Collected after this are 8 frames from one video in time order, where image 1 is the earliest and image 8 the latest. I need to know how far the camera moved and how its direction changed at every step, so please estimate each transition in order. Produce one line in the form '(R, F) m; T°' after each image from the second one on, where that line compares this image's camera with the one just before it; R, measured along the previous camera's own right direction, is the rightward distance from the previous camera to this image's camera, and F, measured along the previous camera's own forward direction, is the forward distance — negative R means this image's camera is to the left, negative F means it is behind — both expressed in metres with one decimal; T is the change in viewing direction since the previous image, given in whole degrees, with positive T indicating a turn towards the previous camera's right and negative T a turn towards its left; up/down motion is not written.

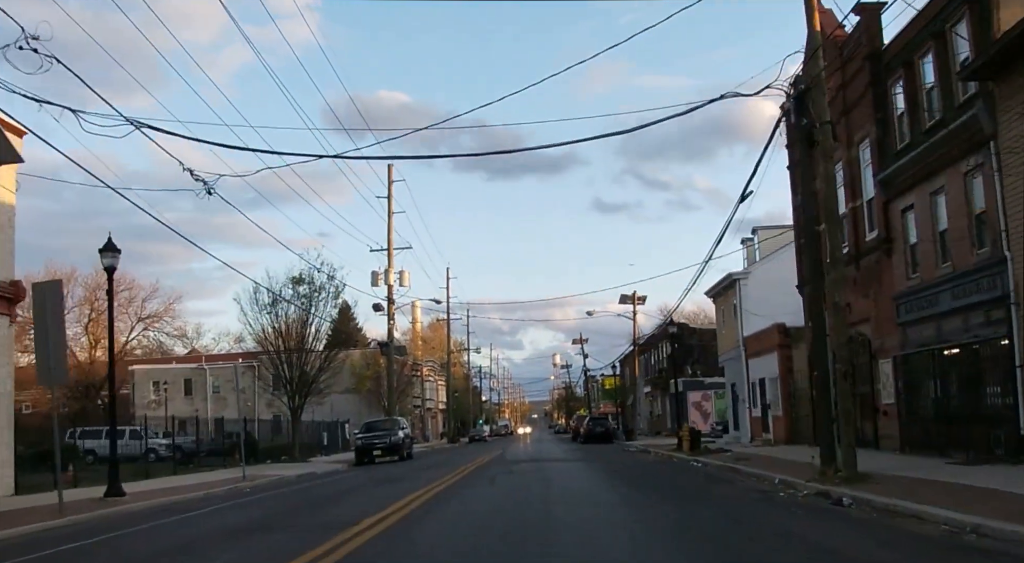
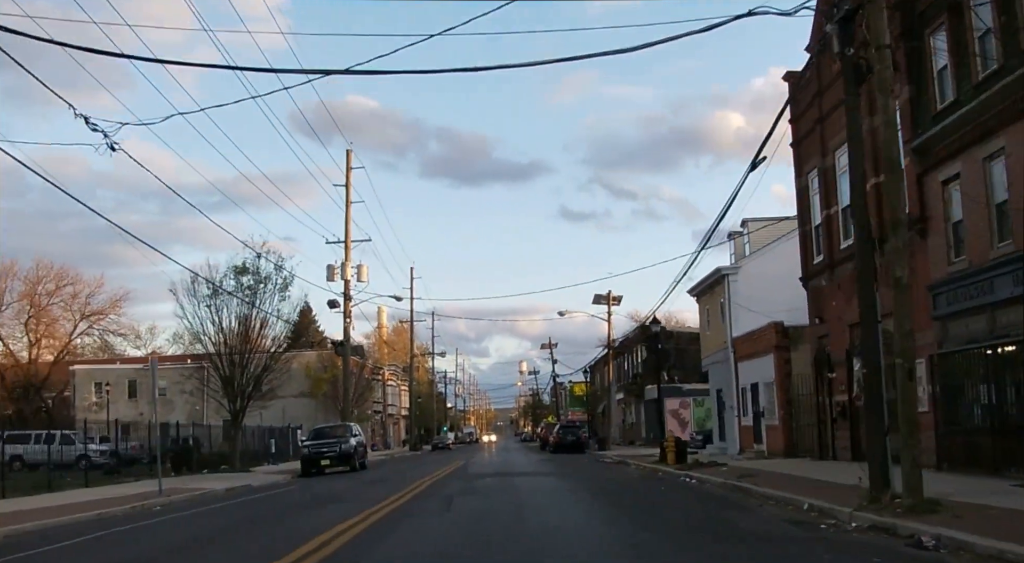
(0.0, +3.7) m; +2°
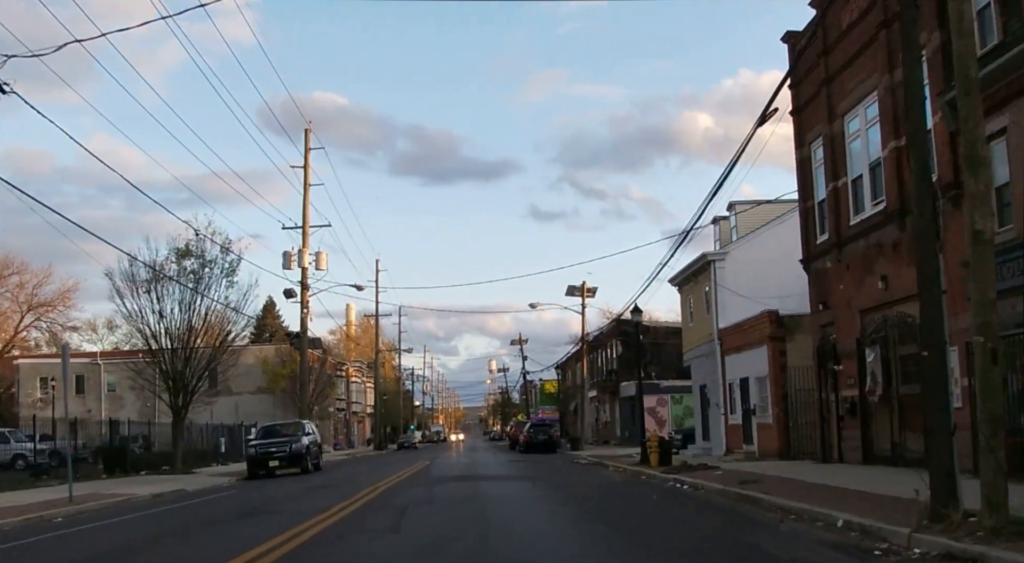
(0.0, +2.9) m; +2°
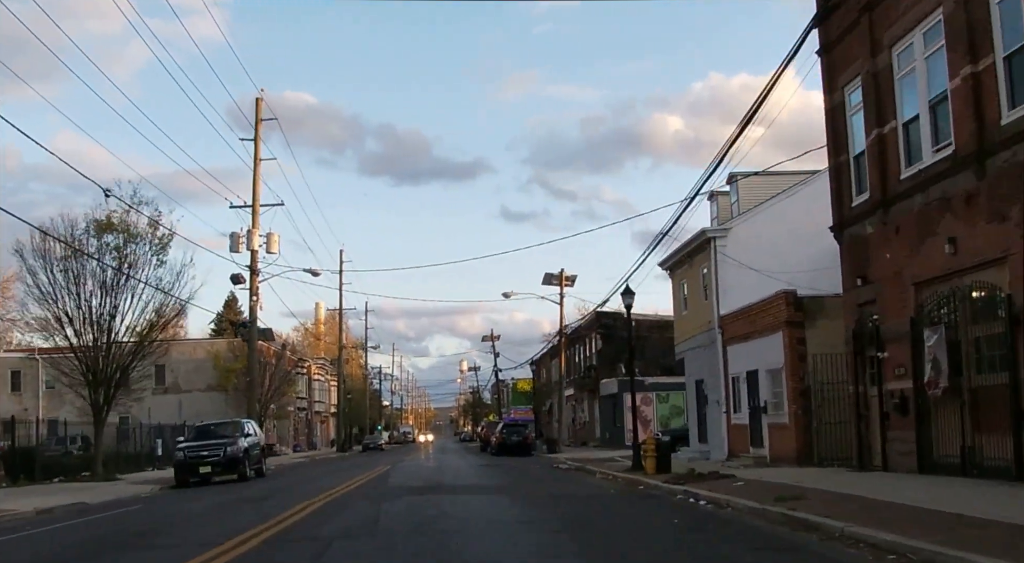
(0.0, +4.1) m; +2°
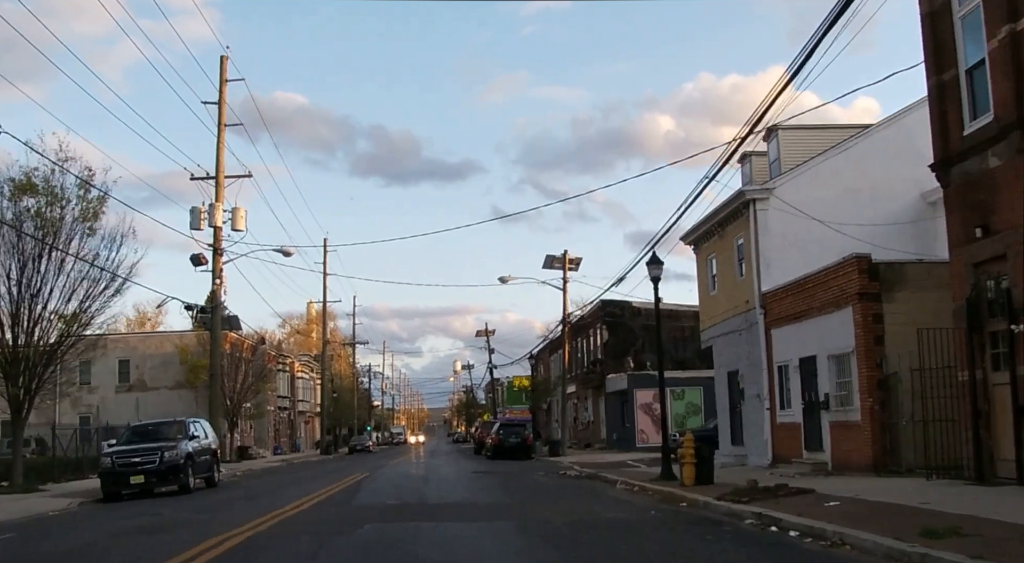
(-0.2, +4.7) m; 0°
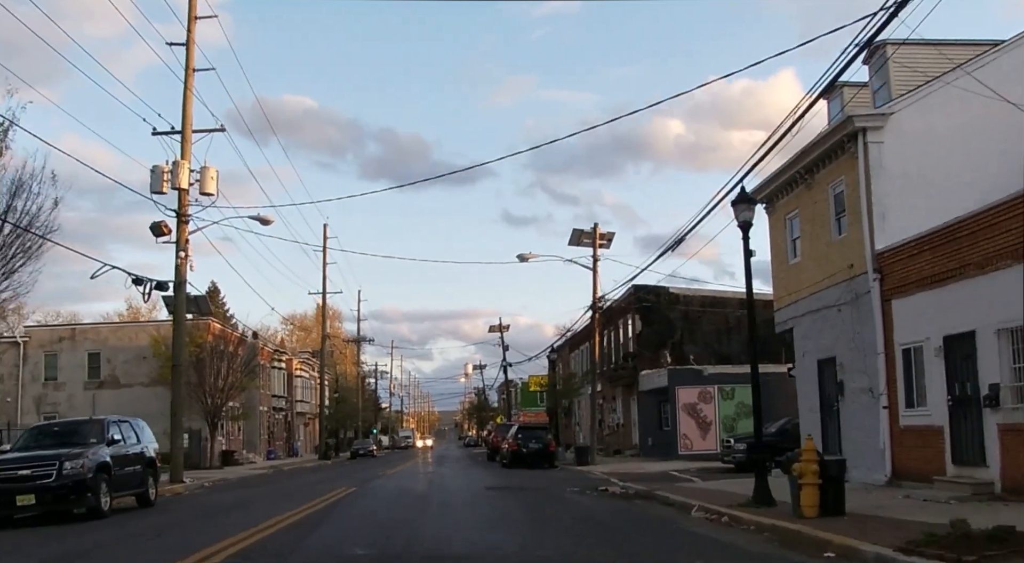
(-0.4, +5.9) m; -1°
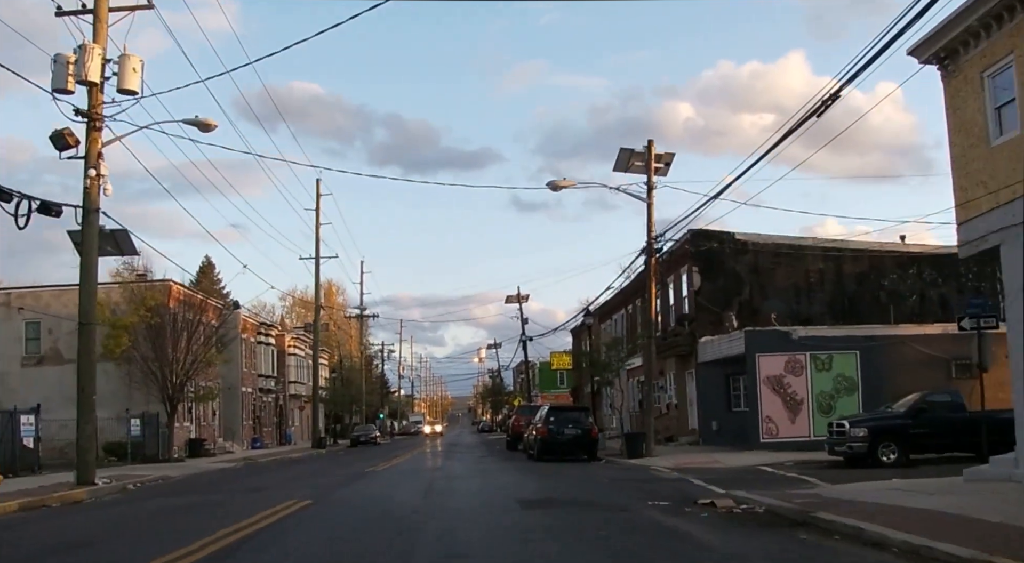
(-0.5, +8.0) m; -1°
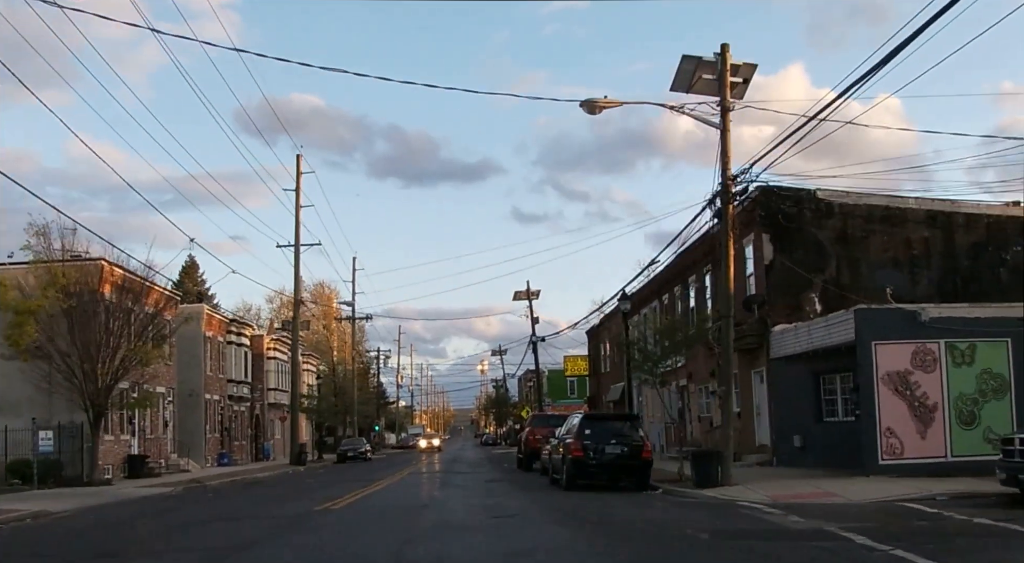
(-0.4, +7.2) m; 0°
